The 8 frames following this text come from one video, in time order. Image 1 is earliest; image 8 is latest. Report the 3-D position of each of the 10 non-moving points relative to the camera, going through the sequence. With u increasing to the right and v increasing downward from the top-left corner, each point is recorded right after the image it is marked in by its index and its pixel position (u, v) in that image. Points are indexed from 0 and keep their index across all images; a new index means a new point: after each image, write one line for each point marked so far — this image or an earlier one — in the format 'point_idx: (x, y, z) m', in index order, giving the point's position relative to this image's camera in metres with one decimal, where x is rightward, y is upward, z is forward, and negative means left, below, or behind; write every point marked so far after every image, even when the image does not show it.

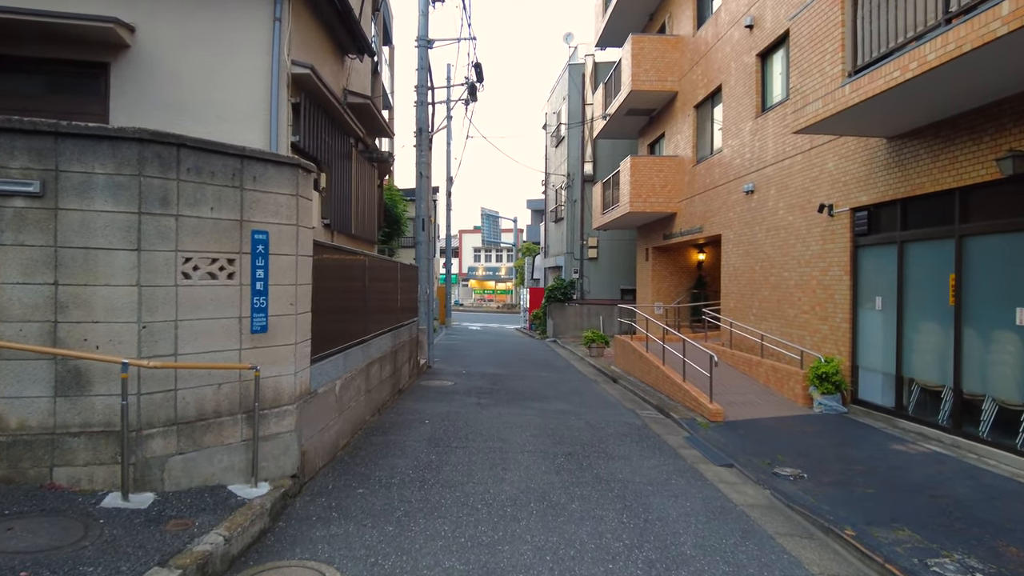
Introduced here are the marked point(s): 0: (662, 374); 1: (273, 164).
0: (+2.7, -1.6, +12.3) m
1: (-1.9, +1.0, +5.2) m
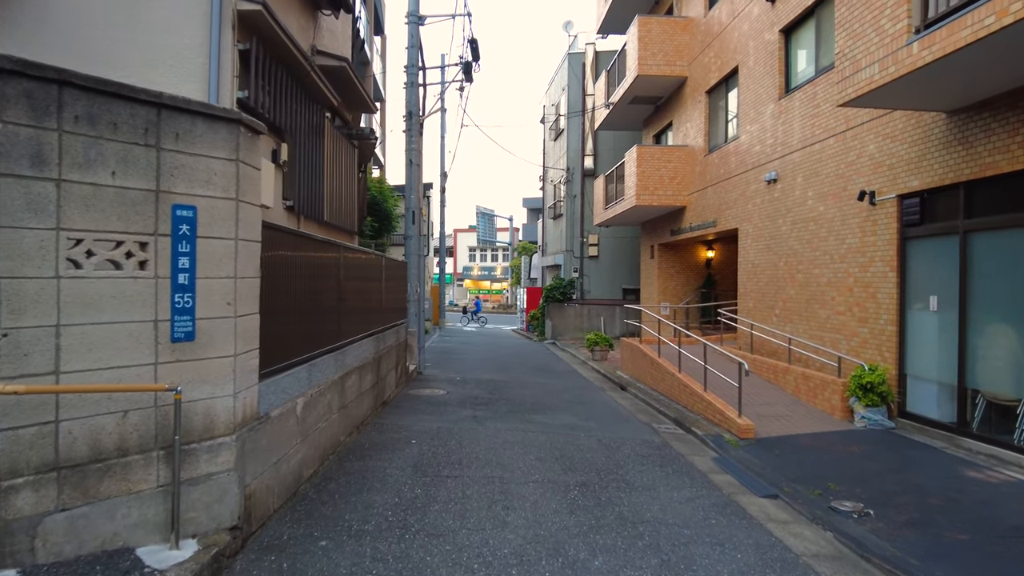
0: (+2.7, -1.6, +11.1) m
1: (-1.8, +1.0, +4.0) m
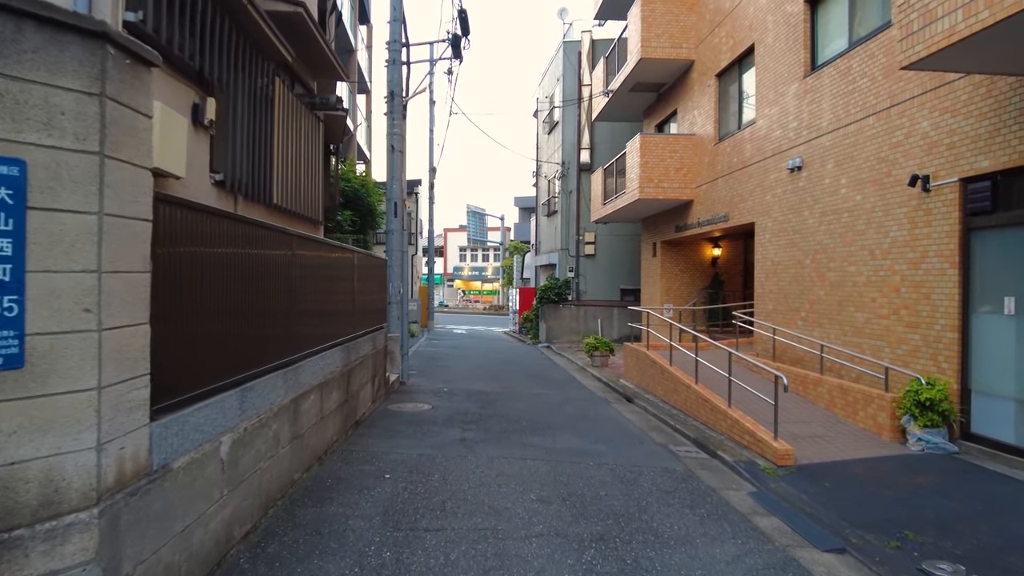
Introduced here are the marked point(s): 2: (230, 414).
0: (+2.7, -1.6, +9.7) m
1: (-1.8, +1.0, +2.6) m
2: (-1.8, -0.8, +4.2) m
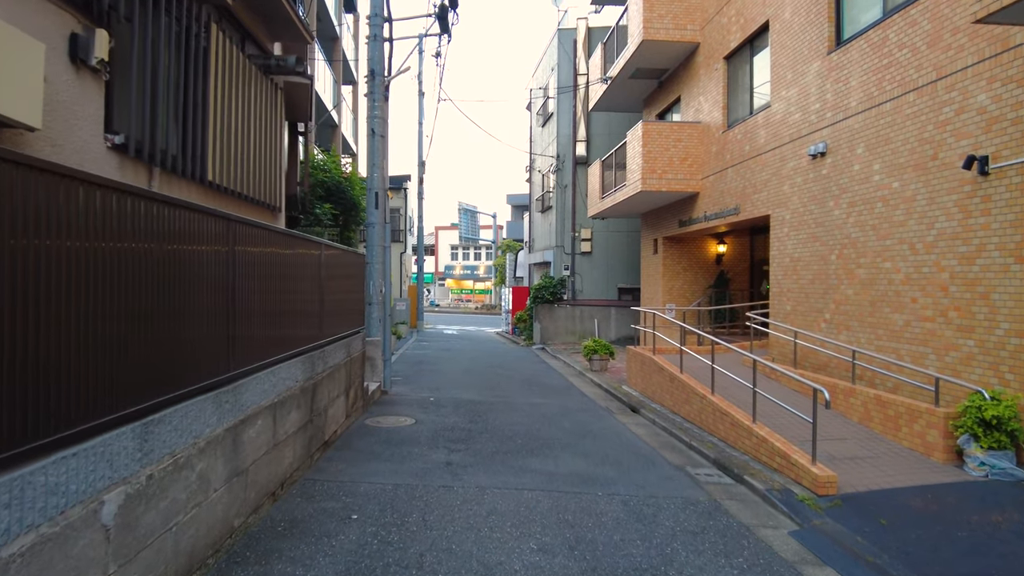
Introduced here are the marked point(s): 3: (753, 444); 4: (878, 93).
0: (+2.6, -1.6, +8.6) m
1: (-1.8, +1.0, +1.4) m
2: (-1.8, -0.8, +3.0) m
3: (+2.7, -1.7, +7.5) m
4: (+4.8, +2.5, +8.8) m
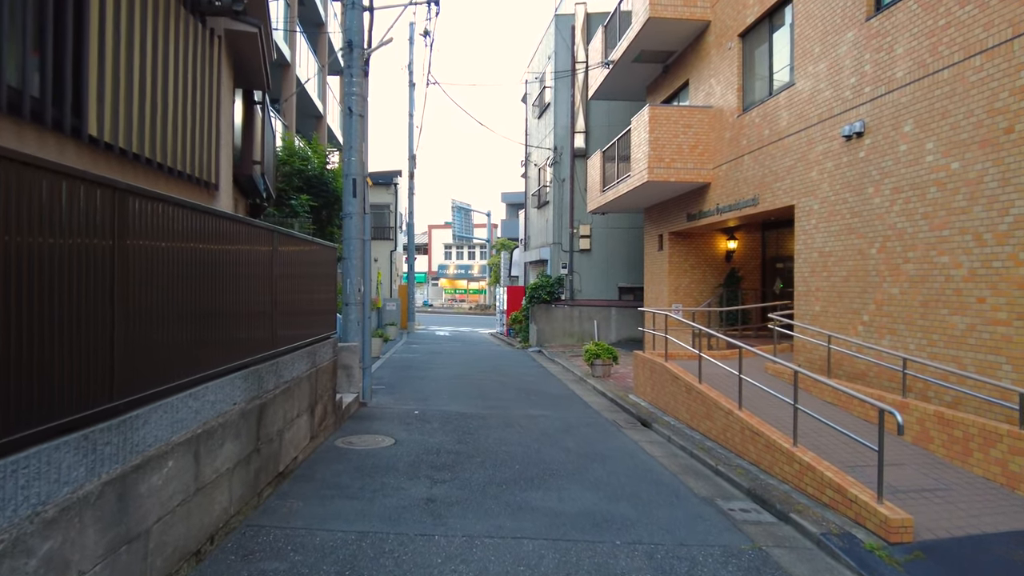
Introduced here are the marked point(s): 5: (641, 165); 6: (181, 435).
0: (+2.5, -1.5, +7.4) m
1: (-1.8, +1.0, +0.2) m
2: (-1.8, -0.8, +1.8) m
3: (+2.6, -1.7, +6.3) m
4: (+4.7, +2.6, +7.6) m
5: (+2.7, +2.6, +14.2) m
6: (-1.9, -0.8, +3.8) m
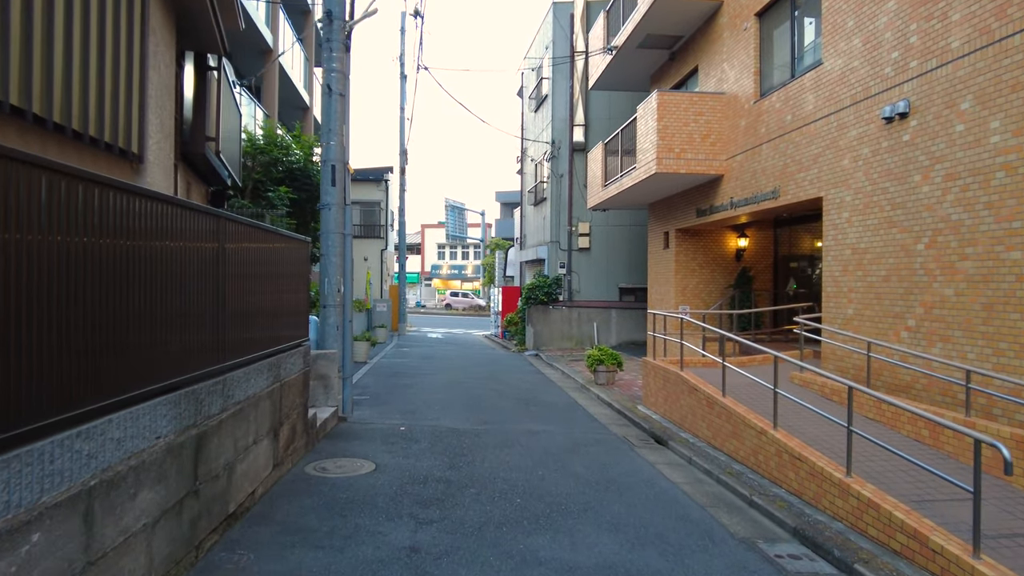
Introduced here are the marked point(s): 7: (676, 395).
0: (+2.5, -1.5, +6.4) m
1: (-1.7, +1.0, -0.9) m
2: (-1.7, -0.7, +0.7) m
3: (+2.6, -1.7, +5.2) m
4: (+4.7, +2.6, +6.6) m
5: (+2.6, +2.6, +13.2) m
6: (-1.8, -0.8, +2.8) m
7: (+2.3, -1.5, +9.3) m
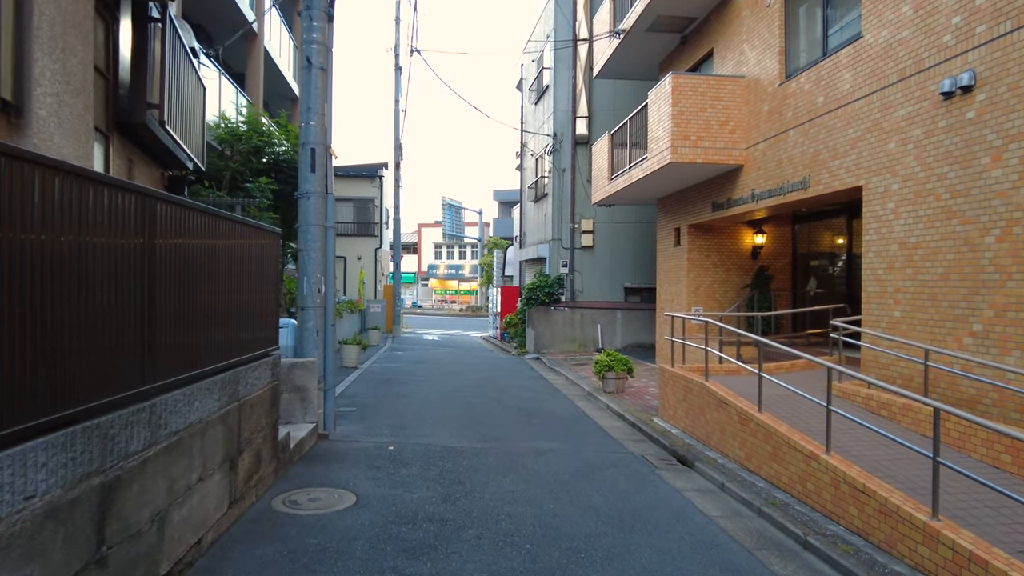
0: (+2.6, -1.5, +5.3) m
1: (-1.6, +1.0, -2.0) m
2: (-1.6, -0.7, -0.4) m
3: (+2.7, -1.7, +4.2) m
4: (+4.8, +2.6, +5.5) m
5: (+2.7, +2.6, +12.1) m
6: (-1.8, -0.8, +1.7) m
7: (+2.3, -1.4, +8.2) m
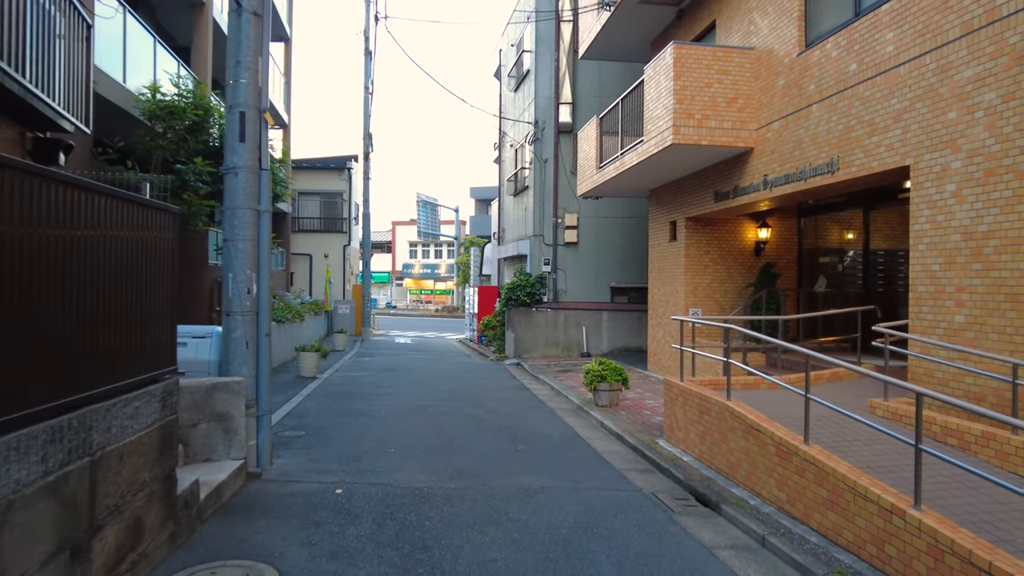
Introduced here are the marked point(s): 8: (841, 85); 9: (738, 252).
0: (+2.5, -1.5, +3.9) m
1: (-1.5, +1.0, -3.6) m
2: (-1.5, -0.7, -2.0) m
3: (+2.7, -1.7, +2.7) m
4: (+4.7, +2.6, +4.1) m
5: (+2.3, +2.6, +10.7) m
6: (-1.7, -0.8, +0.1) m
7: (+2.1, -1.4, +6.8) m
8: (+4.1, +2.5, +8.4) m
9: (+4.5, +0.7, +13.2) m
